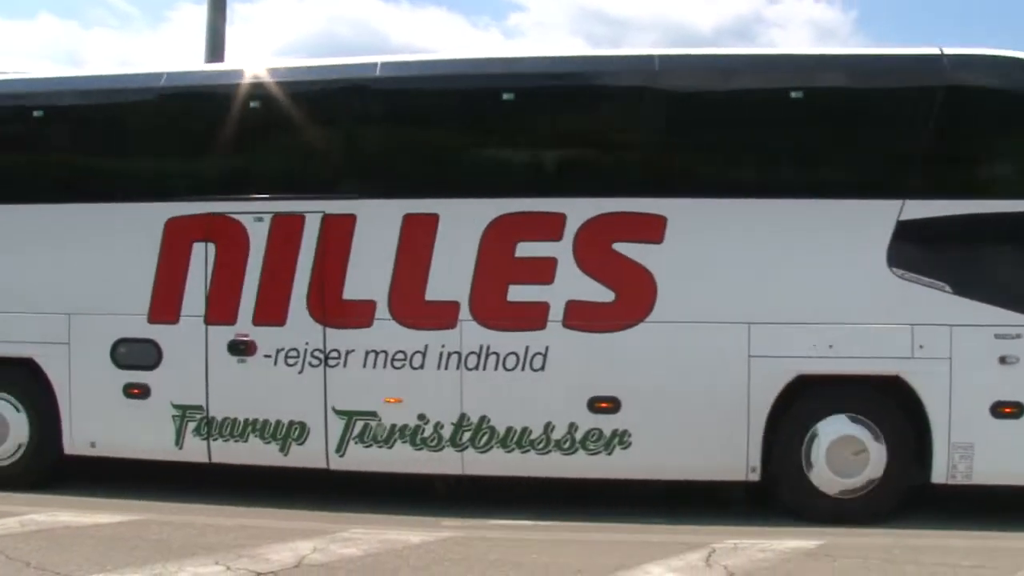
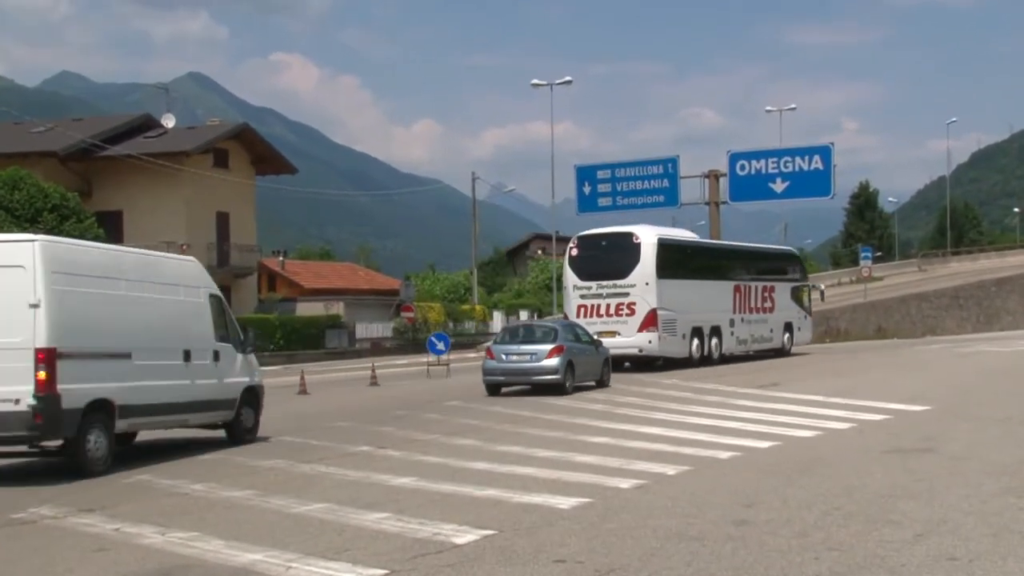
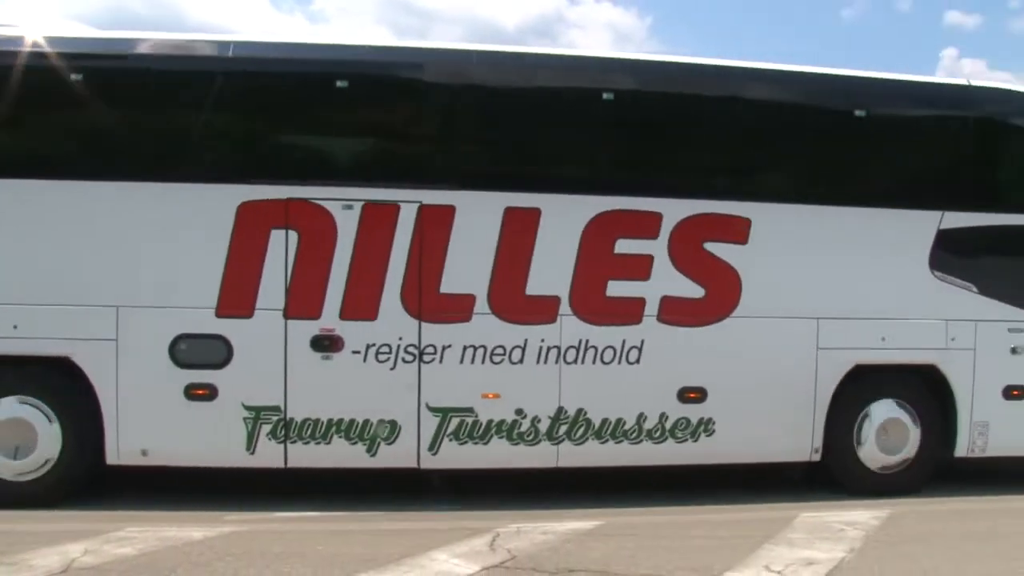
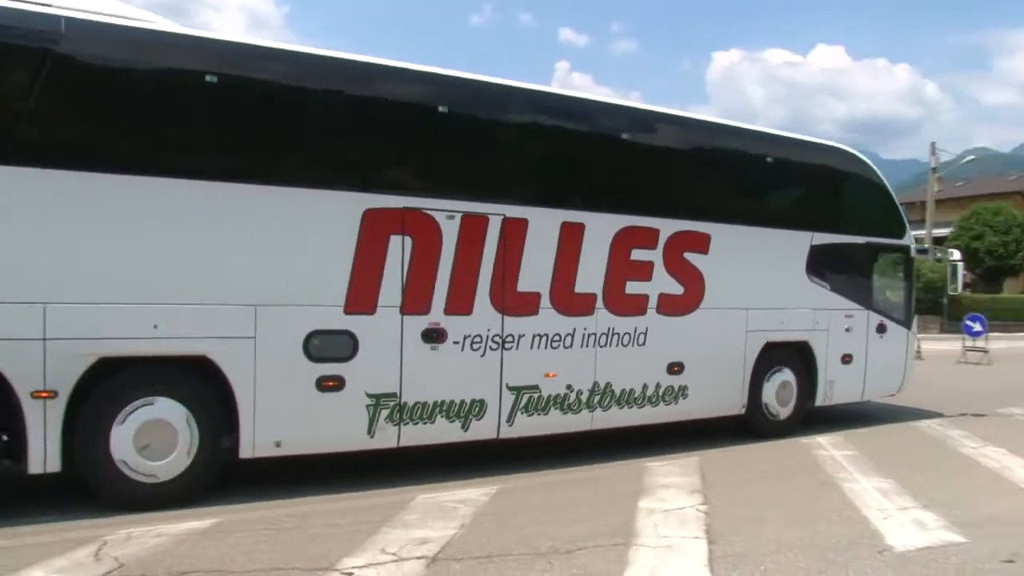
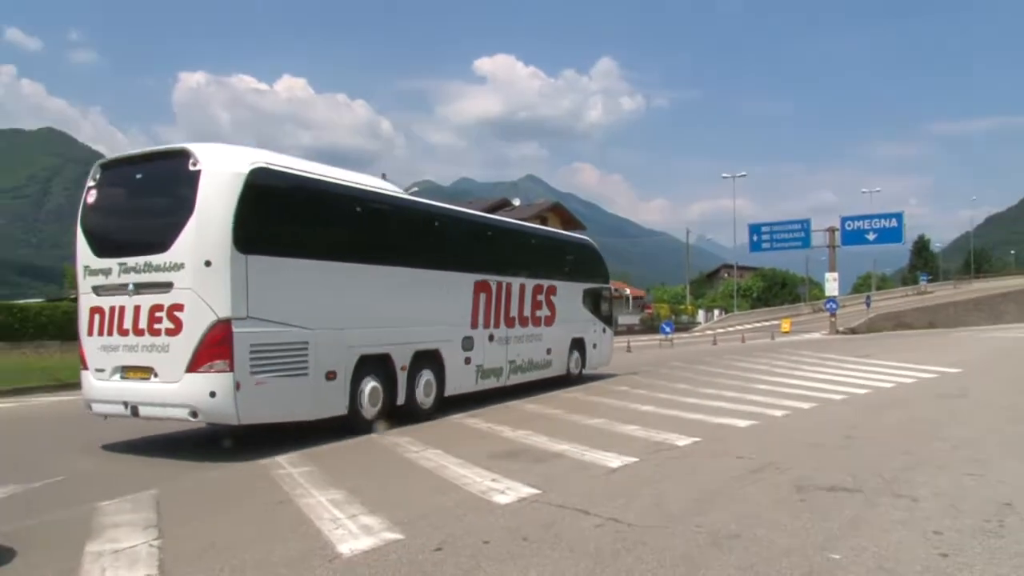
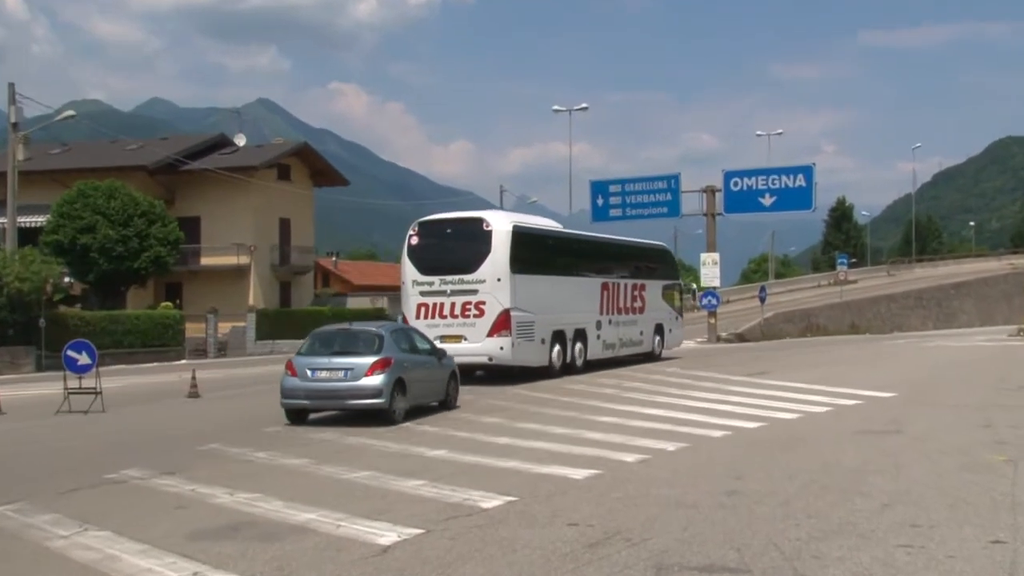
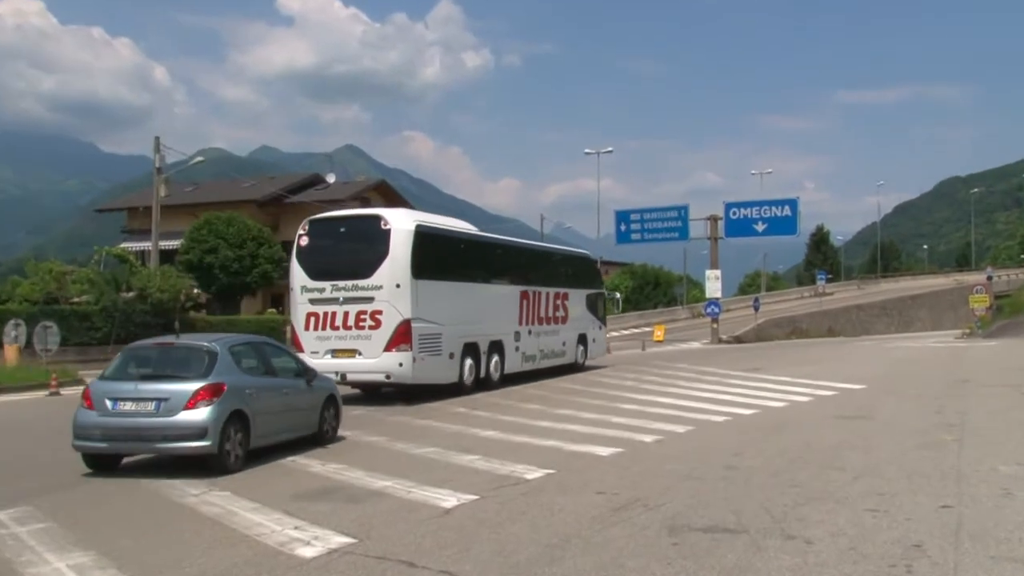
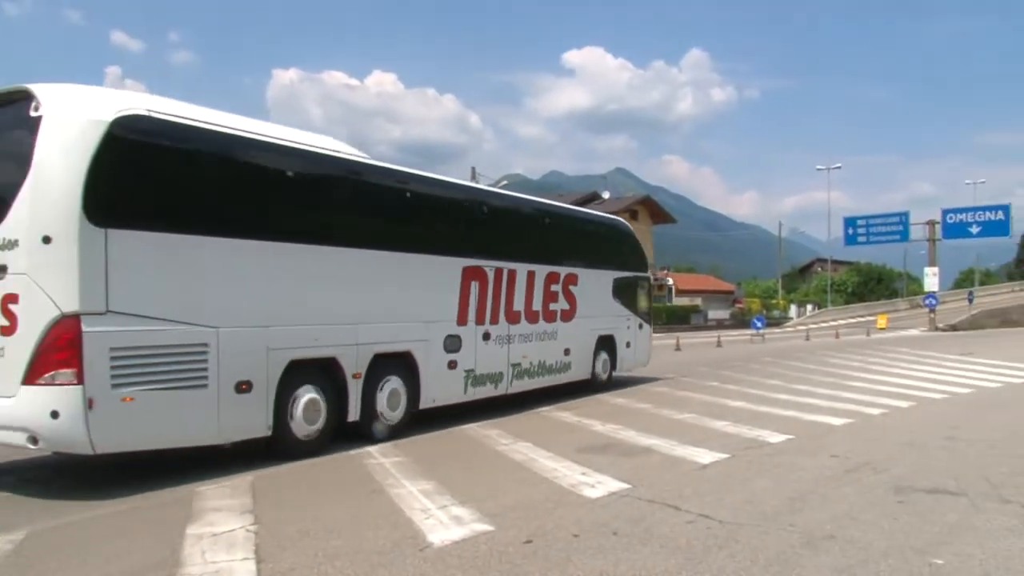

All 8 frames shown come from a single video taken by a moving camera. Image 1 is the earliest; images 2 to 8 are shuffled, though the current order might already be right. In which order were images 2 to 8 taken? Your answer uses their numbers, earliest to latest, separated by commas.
3, 4, 8, 5, 7, 6, 2
